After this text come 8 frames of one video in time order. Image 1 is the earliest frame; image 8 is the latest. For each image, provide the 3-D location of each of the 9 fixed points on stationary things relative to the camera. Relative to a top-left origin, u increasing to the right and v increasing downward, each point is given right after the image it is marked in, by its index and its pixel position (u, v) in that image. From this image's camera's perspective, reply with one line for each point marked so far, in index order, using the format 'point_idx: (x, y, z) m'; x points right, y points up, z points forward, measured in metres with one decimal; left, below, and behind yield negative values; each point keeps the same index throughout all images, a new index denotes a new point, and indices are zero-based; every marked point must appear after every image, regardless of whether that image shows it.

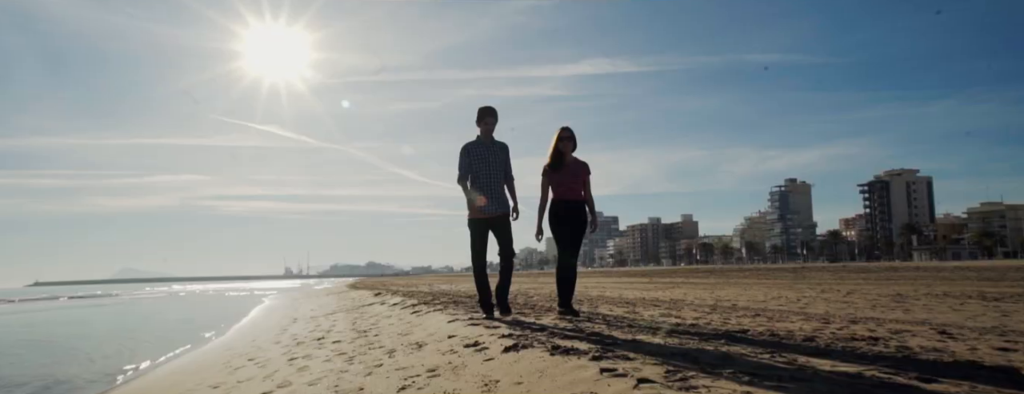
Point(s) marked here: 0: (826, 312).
0: (+4.5, -1.6, +7.7) m
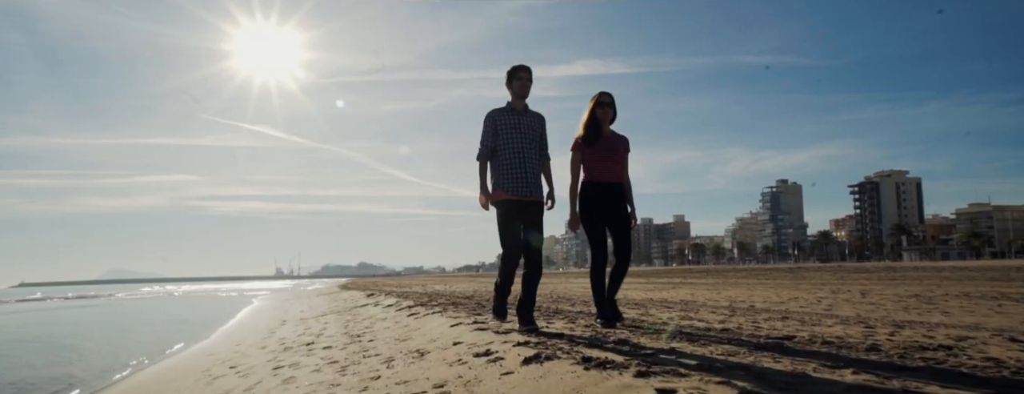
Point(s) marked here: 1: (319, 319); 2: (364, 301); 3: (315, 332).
0: (+4.6, -1.6, +7.1) m
1: (-4.8, -3.0, +13.6) m
2: (-4.9, -3.4, +18.1) m
3: (-3.7, -2.5, +10.0) m
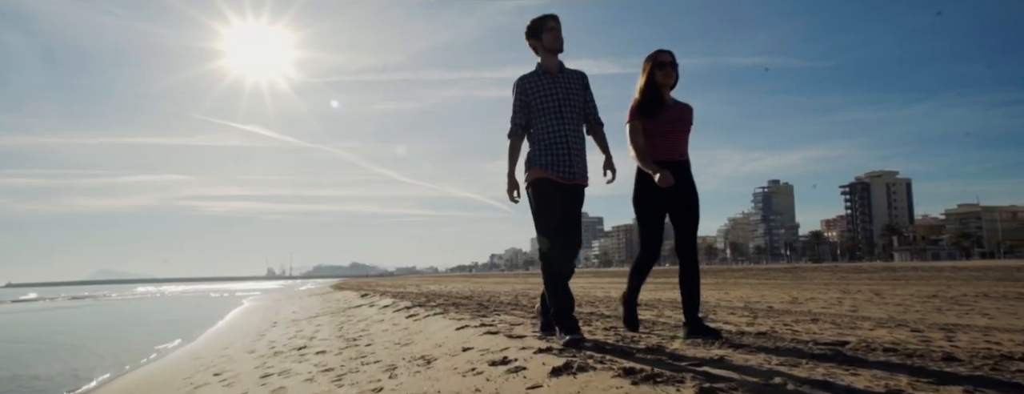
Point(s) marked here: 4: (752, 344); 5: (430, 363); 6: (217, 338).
0: (+4.7, -1.5, +6.7) m
1: (-4.8, -2.9, +13.0) m
2: (-4.9, -3.4, +17.5) m
3: (-3.6, -2.4, +9.4) m
4: (+1.9, -1.2, +4.3) m
5: (-0.7, -1.4, +4.5) m
6: (-7.5, -3.6, +13.7) m
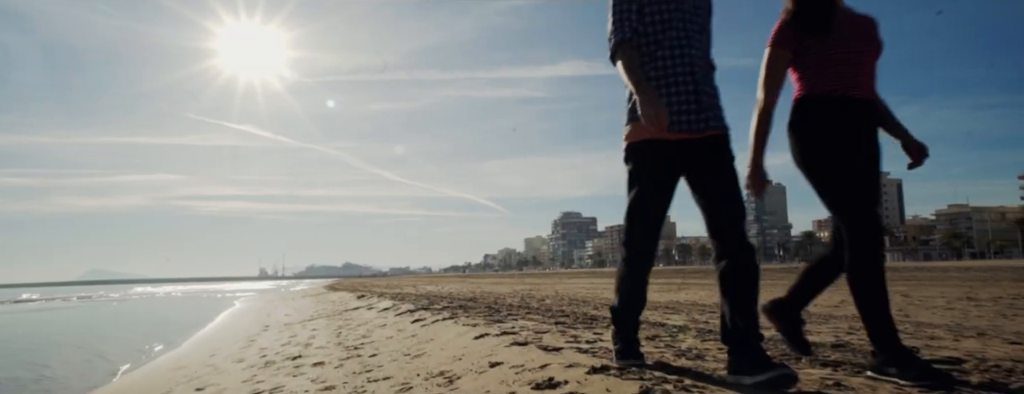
0: (+4.9, -1.4, +6.0) m
1: (-4.6, -2.8, +12.2) m
2: (-4.8, -3.3, +16.7) m
3: (-3.4, -2.3, +8.6) m
4: (+2.2, -1.1, +3.5) m
5: (-0.4, -1.3, +3.8) m
6: (-7.3, -3.5, +12.9) m
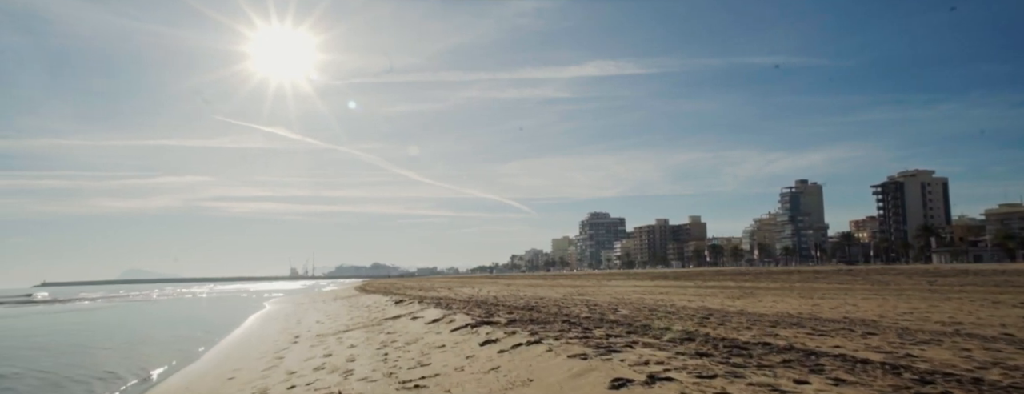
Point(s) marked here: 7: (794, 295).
0: (+5.9, -1.2, +3.8) m
1: (-3.3, -2.7, +10.5) m
2: (-3.2, -3.1, +14.9) m
3: (-2.2, -2.1, +6.8) m
4: (+3.1, -0.9, +1.5) m
5: (+0.5, -1.1, +1.8) m
6: (-5.9, -3.3, +11.3) m
7: (+10.2, -3.4, +19.4) m
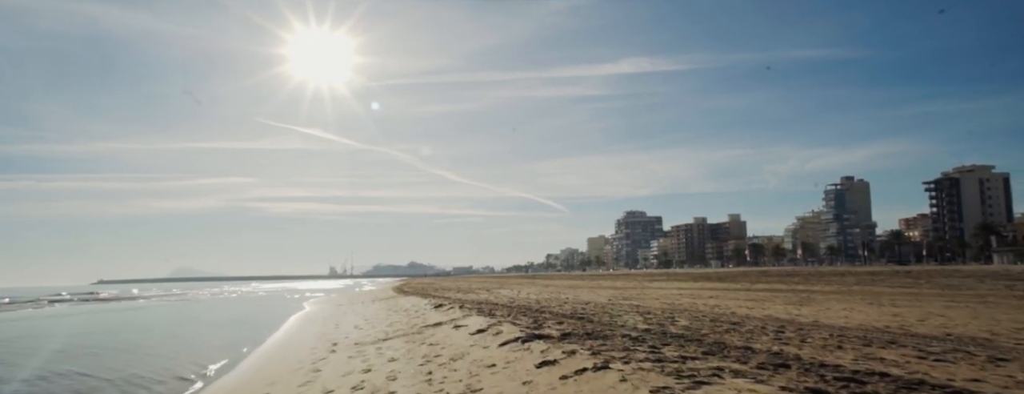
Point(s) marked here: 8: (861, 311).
0: (+6.4, -1.2, +2.6) m
1: (-2.4, -2.7, +9.9) m
2: (-2.0, -3.1, +14.3) m
3: (-1.5, -2.2, +6.2) m
4: (+3.4, -0.9, +0.5) m
5: (+0.9, -1.1, +1.0) m
6: (-5.0, -3.3, +10.9) m
7: (+11.6, -3.4, +18.0) m
8: (+8.7, -2.8, +13.5) m
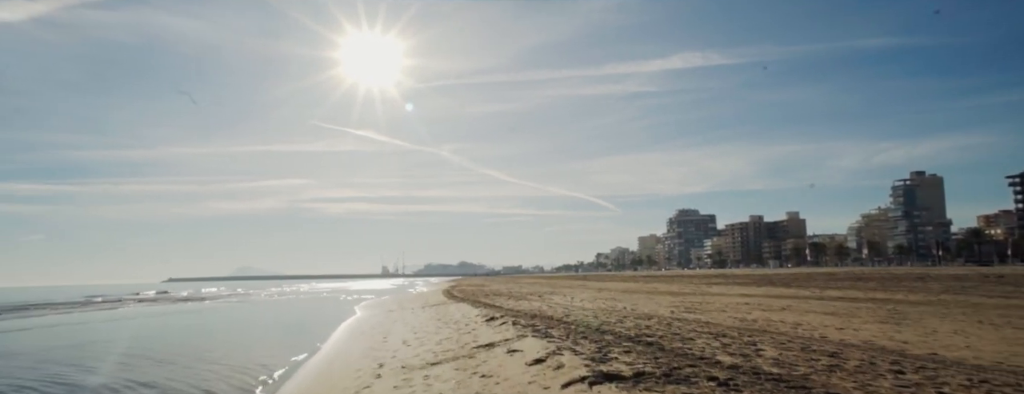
0: (+6.7, -1.4, +1.0) m
1: (-1.4, -2.9, +9.0) m
2: (-0.6, -3.3, +13.4) m
3: (-0.9, -2.4, +5.3) m
4: (+3.5, -1.1, -0.8) m
5: (+1.1, -1.4, -0.1) m
6: (-3.8, -3.6, +10.2) m
7: (+13.3, -3.5, +15.8) m
8: (+10.0, -2.9, +11.6) m
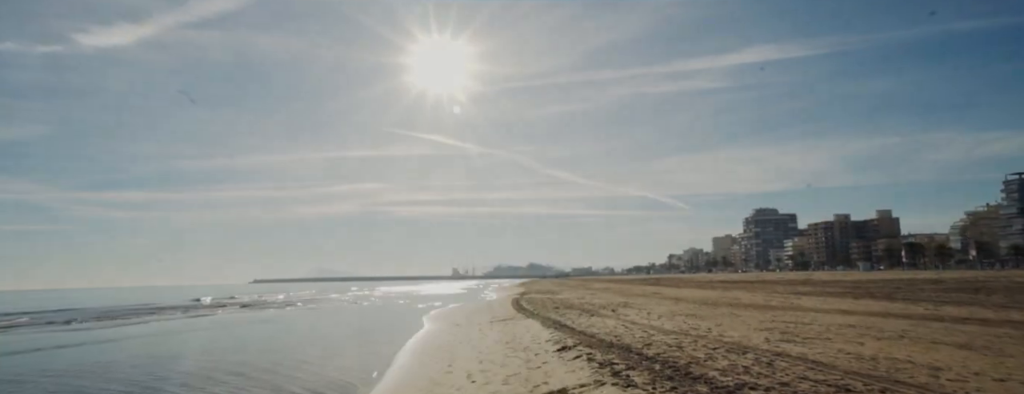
0: (+6.7, -1.7, -1.3) m
1: (-0.3, -3.4, +7.7) m
2: (+1.0, -3.8, +11.9) m
3: (-0.2, -2.9, +3.9) m
4: (+3.4, -1.5, -2.7) m
5: (+1.0, -1.8, -1.7) m
6: (-2.6, -4.1, +9.2) m
7: (+15.1, -3.8, +12.6) m
8: (+11.3, -3.3, +8.9) m
